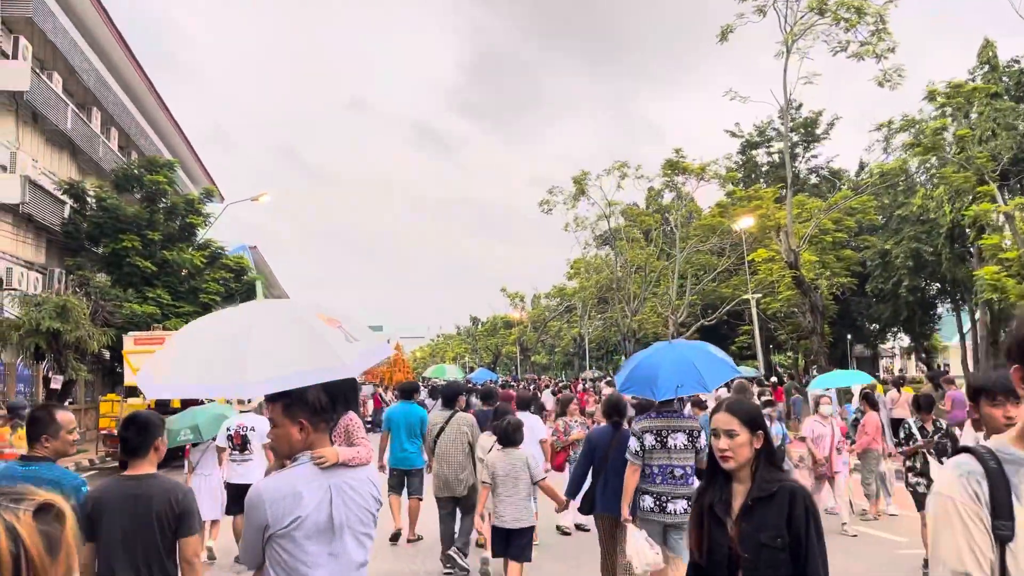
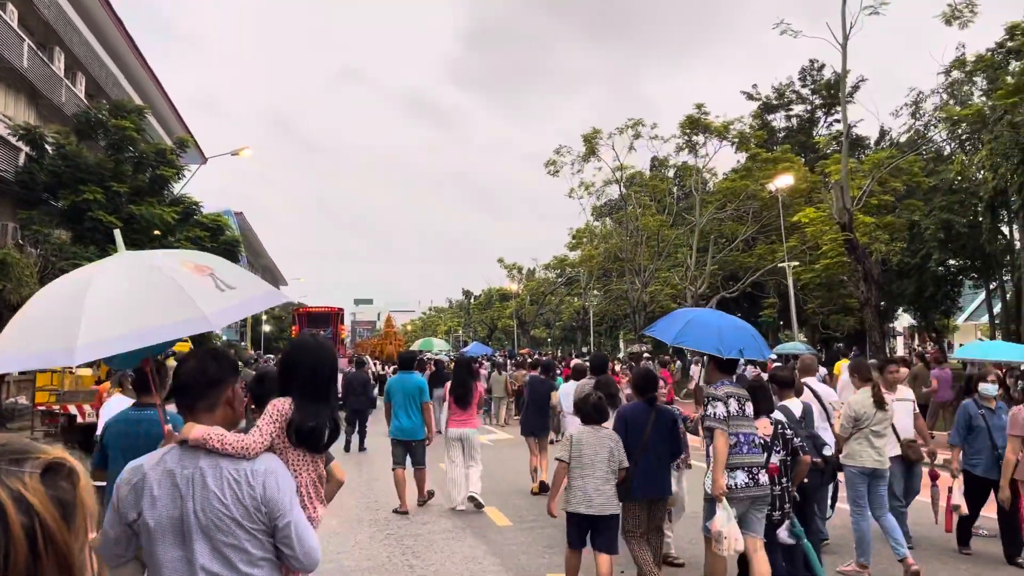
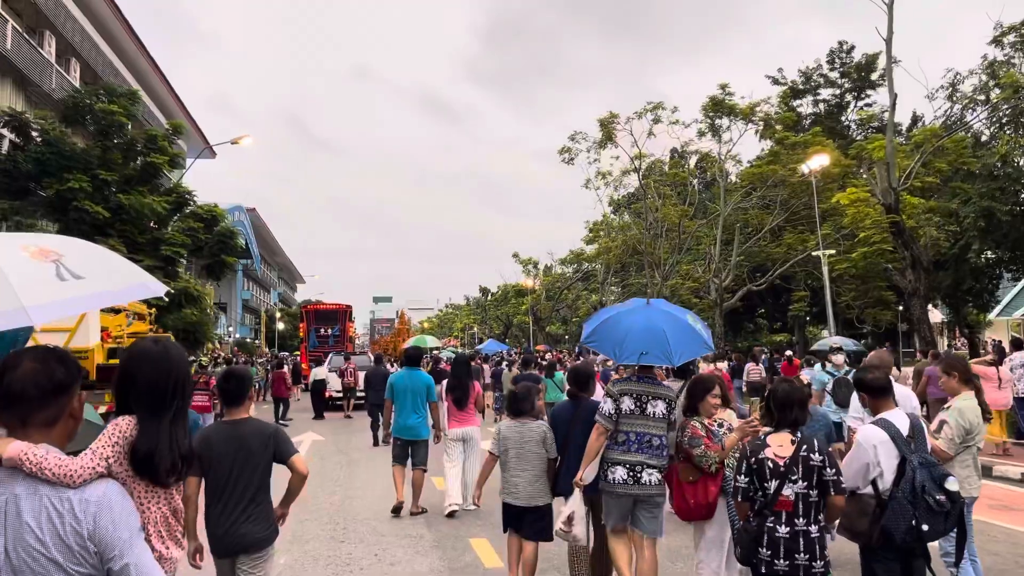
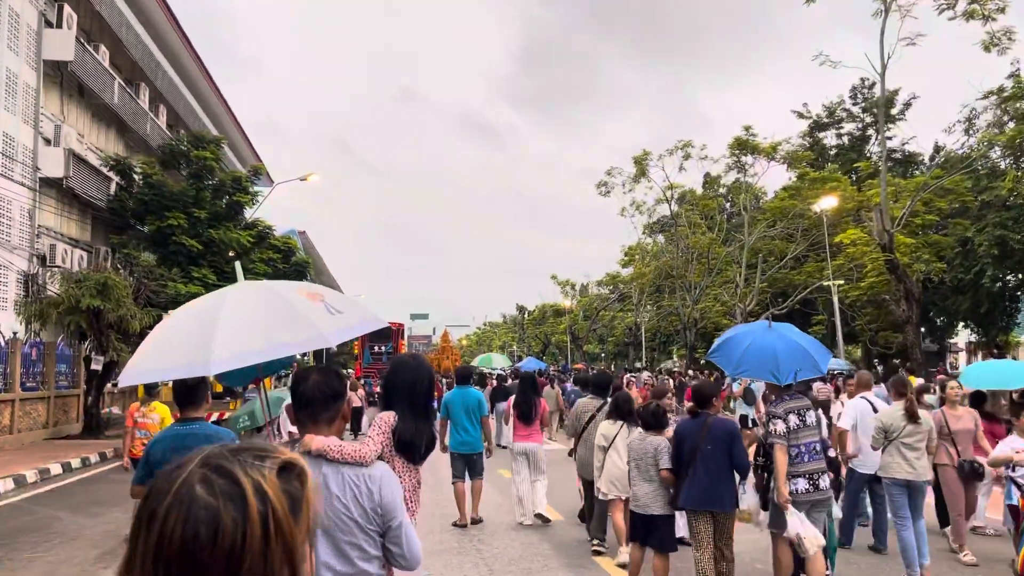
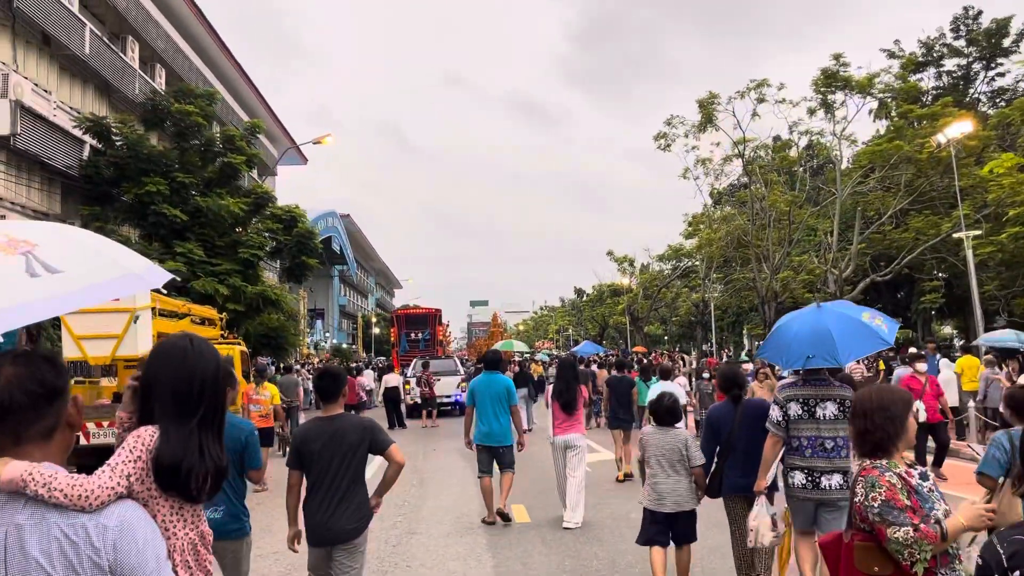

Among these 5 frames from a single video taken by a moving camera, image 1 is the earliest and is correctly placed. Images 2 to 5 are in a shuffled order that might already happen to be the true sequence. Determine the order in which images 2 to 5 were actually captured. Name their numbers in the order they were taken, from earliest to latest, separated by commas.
4, 2, 3, 5
